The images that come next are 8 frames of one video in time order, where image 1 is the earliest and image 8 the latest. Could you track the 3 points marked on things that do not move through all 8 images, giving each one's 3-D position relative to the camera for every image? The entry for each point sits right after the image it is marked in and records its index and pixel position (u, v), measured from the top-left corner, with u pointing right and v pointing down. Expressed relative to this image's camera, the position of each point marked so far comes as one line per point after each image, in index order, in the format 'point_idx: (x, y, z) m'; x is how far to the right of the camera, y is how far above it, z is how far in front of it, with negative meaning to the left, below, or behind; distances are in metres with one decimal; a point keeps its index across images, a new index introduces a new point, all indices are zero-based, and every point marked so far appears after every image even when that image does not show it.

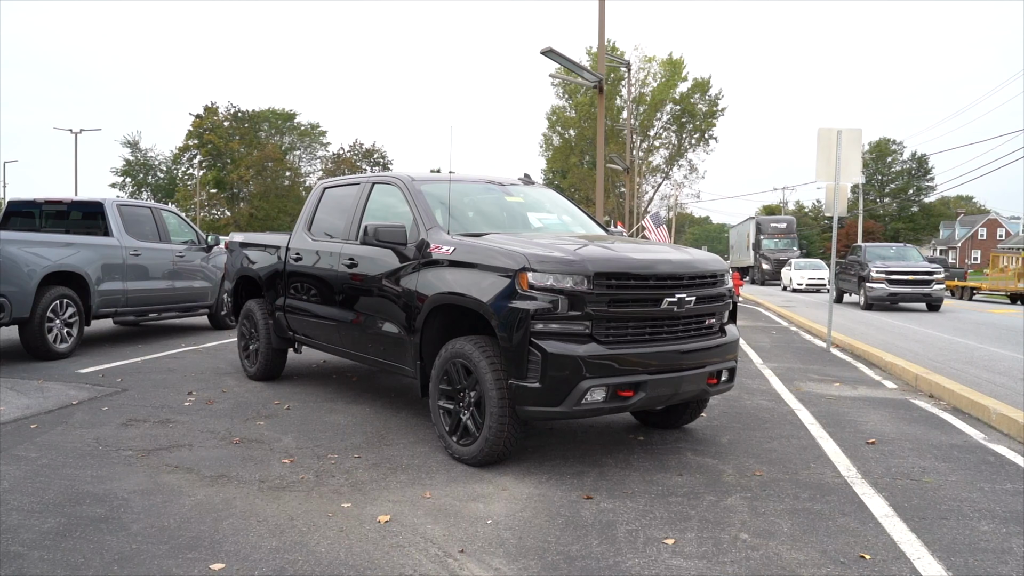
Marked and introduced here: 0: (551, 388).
0: (+0.2, -0.6, +4.7) m
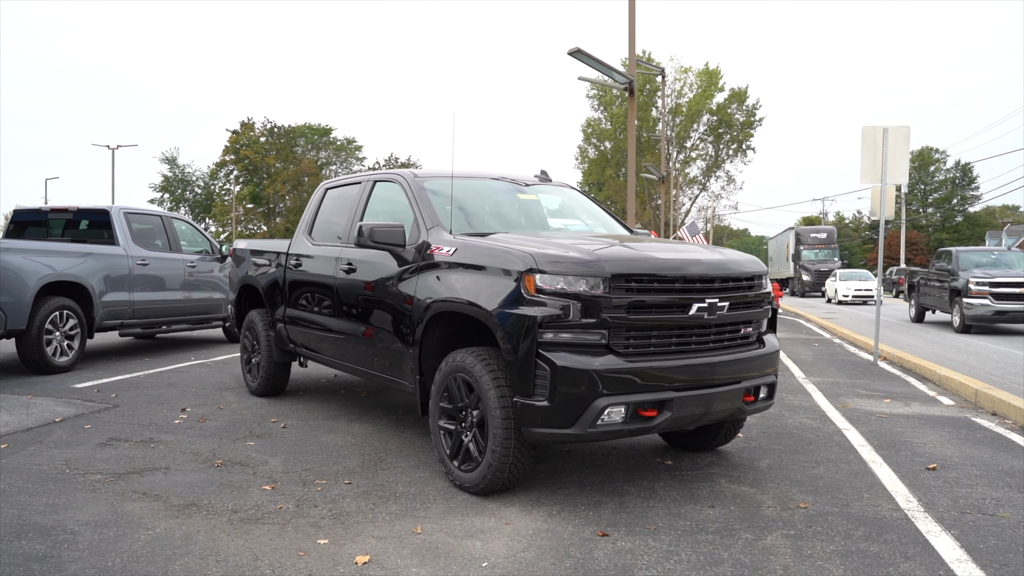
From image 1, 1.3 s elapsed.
0: (+0.2, -0.6, +4.1) m
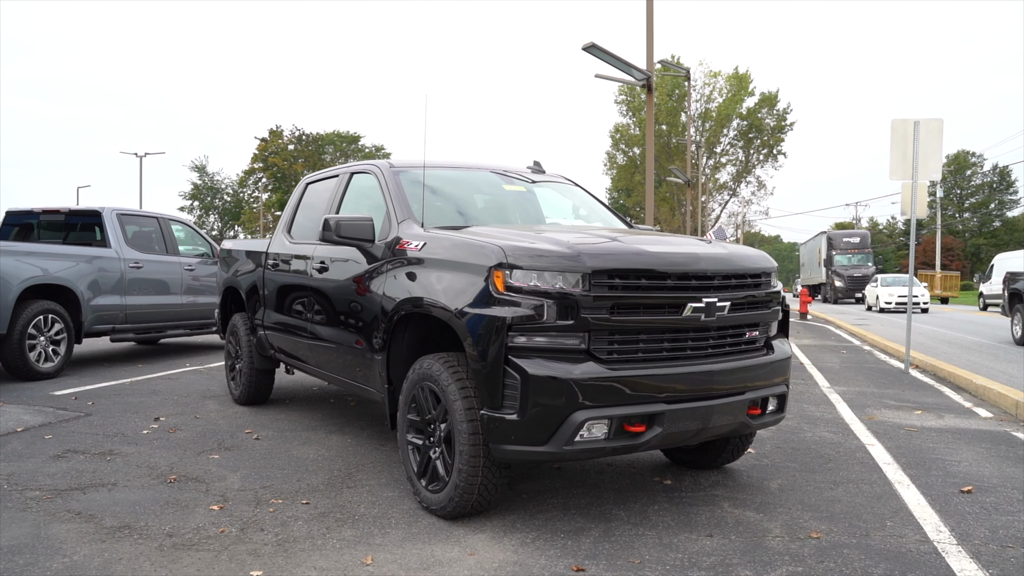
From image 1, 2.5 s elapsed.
0: (+0.1, -0.6, +3.6) m
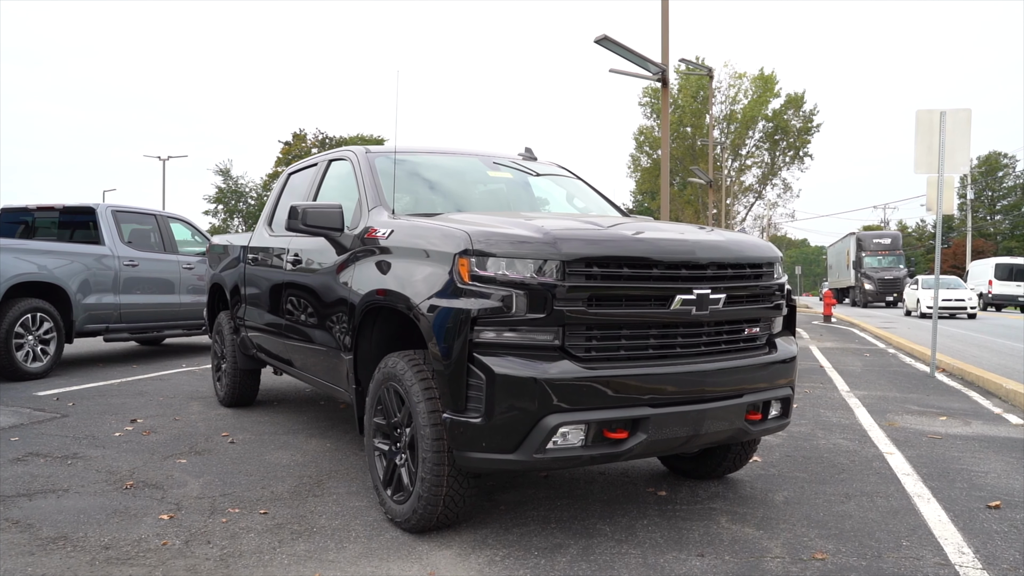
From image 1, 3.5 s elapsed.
0: (0.0, -0.6, +3.2) m
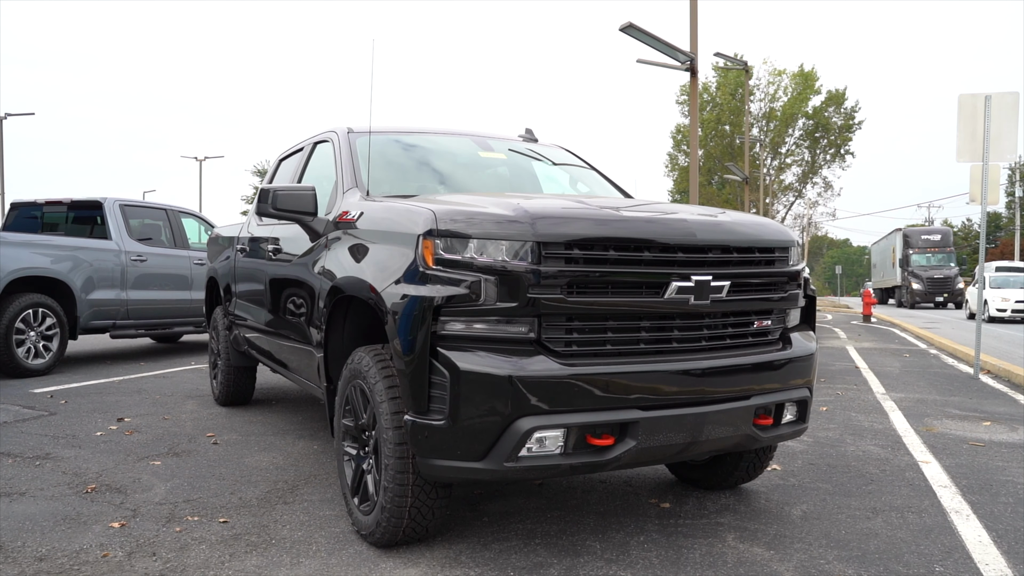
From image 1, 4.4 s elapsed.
0: (-0.1, -0.5, +2.8) m
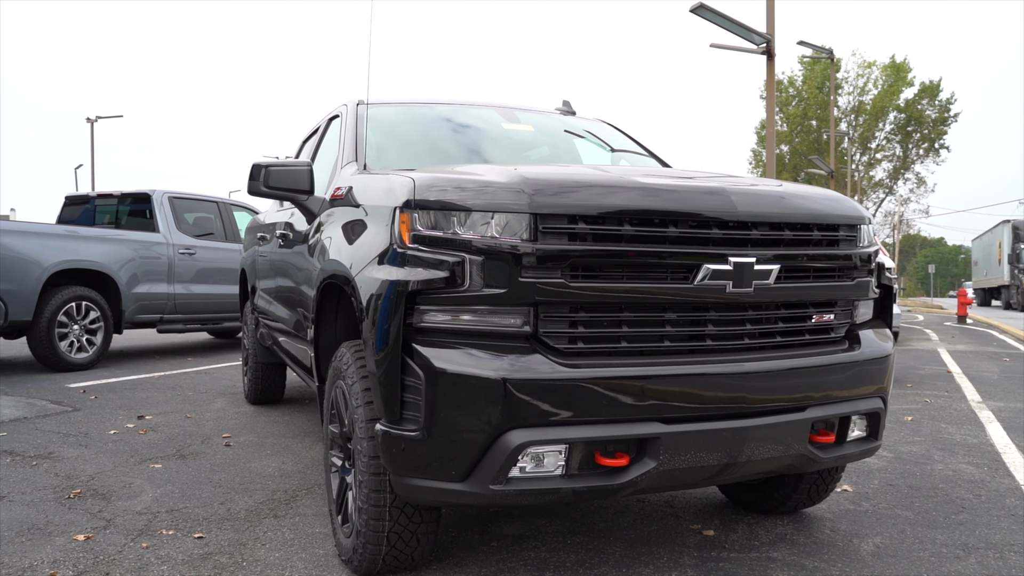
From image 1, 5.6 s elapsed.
0: (-0.2, -0.4, +2.3) m
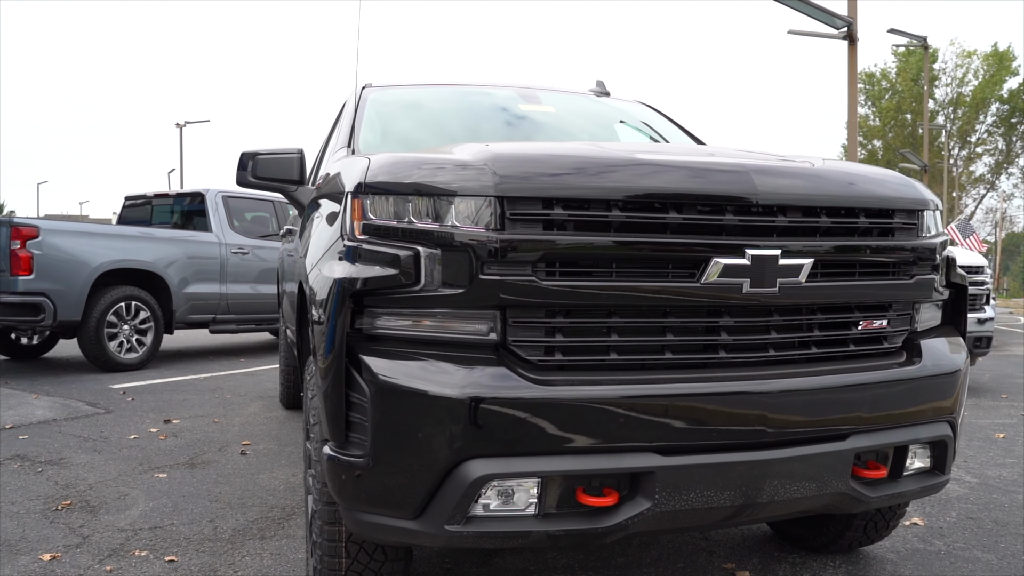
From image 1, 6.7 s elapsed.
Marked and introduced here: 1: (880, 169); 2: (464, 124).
0: (-0.3, -0.4, +1.9) m
1: (+1.1, +0.4, +2.4) m
2: (-0.2, +0.7, +3.6) m
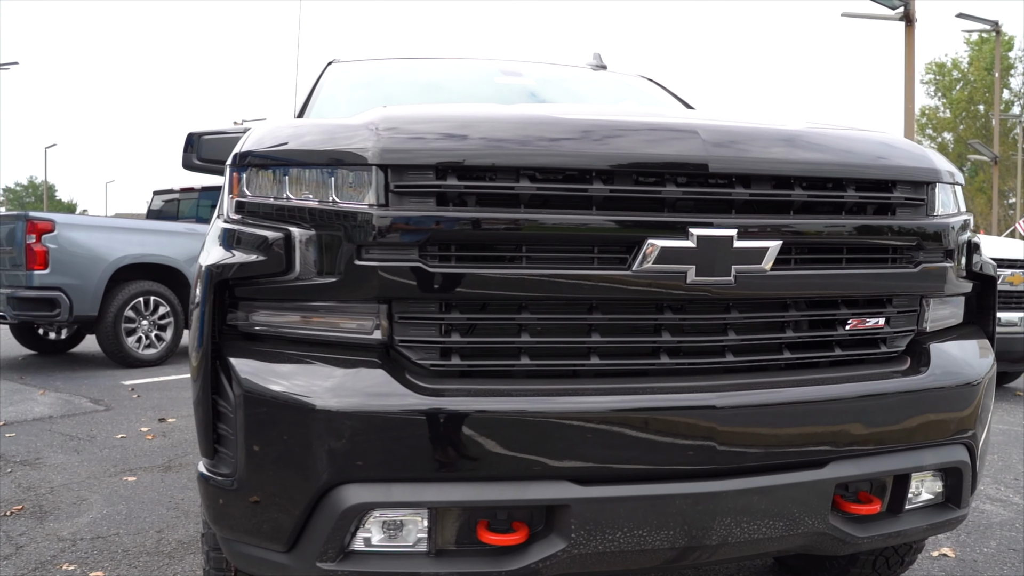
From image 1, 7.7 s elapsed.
0: (-0.5, -0.4, +1.6) m
1: (+0.9, +0.4, +2.0) m
2: (-0.3, +0.7, +3.2) m
